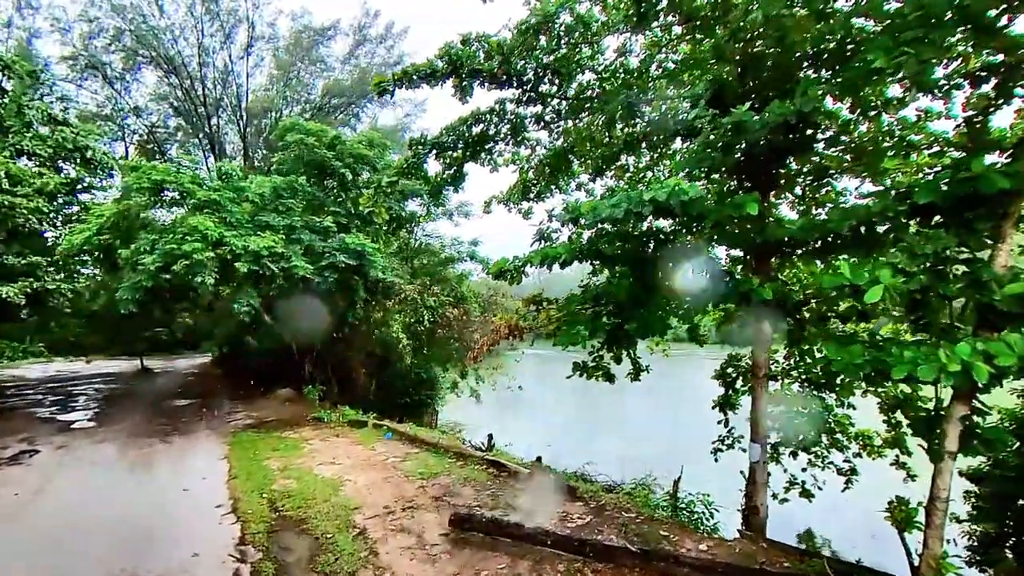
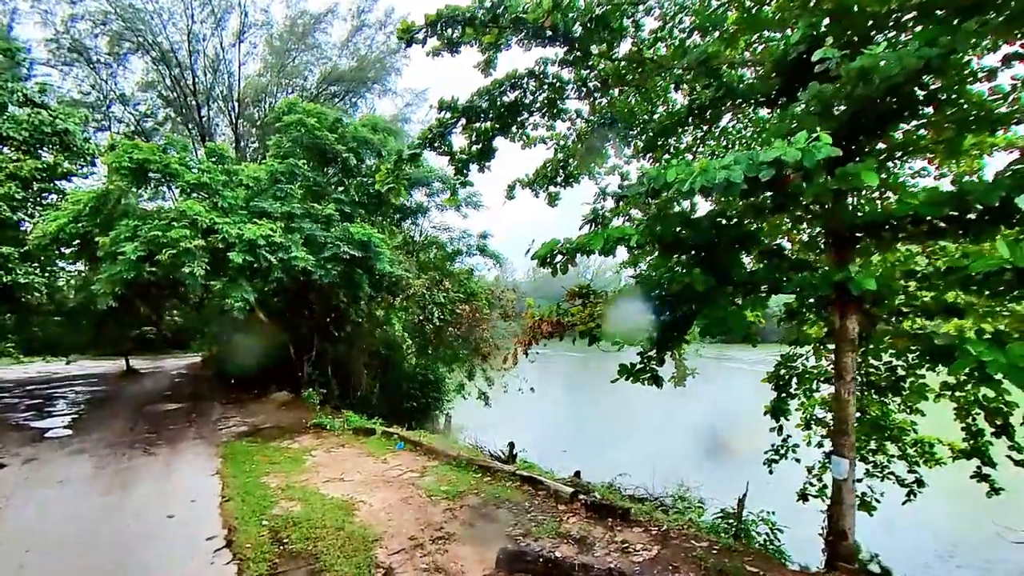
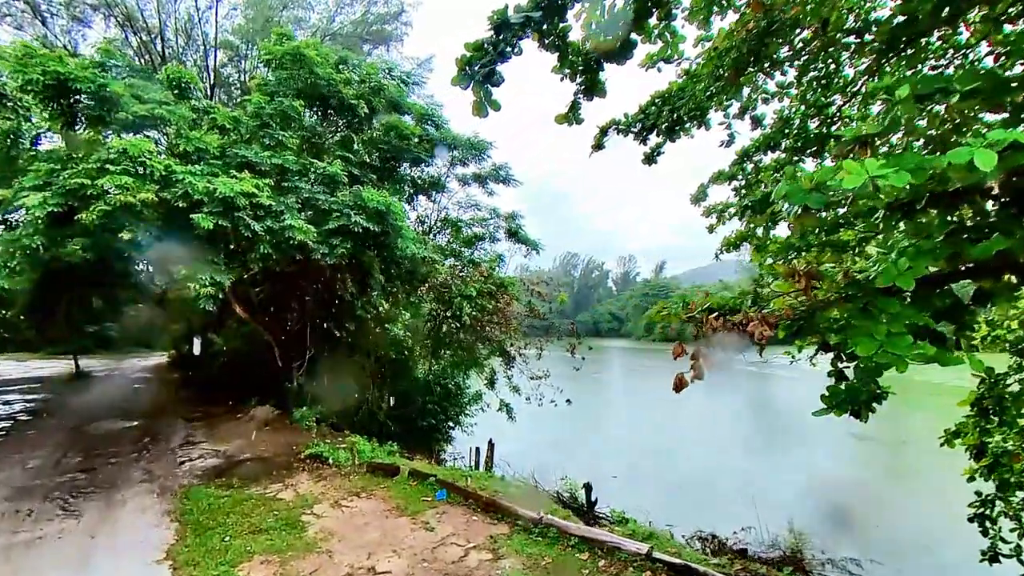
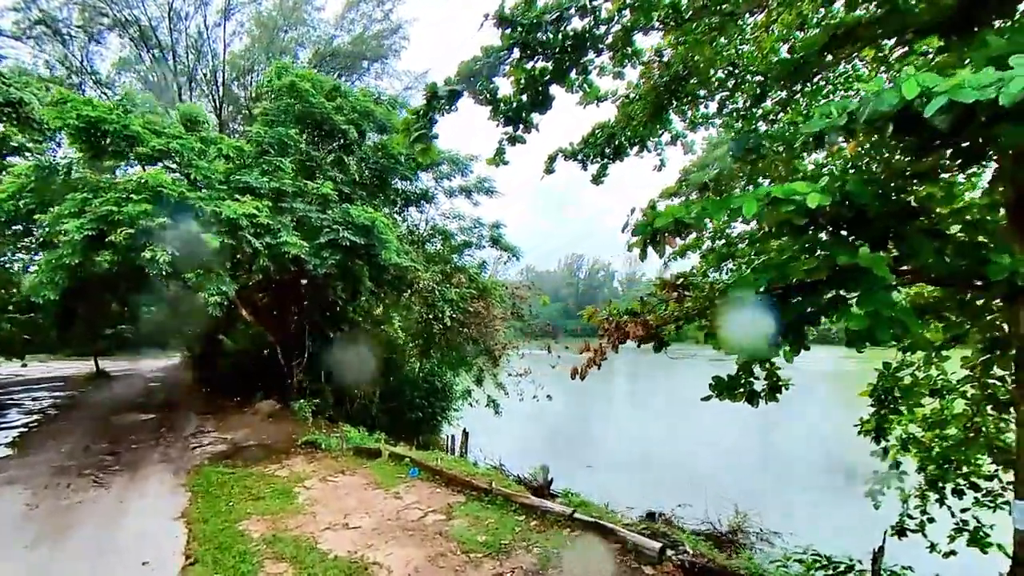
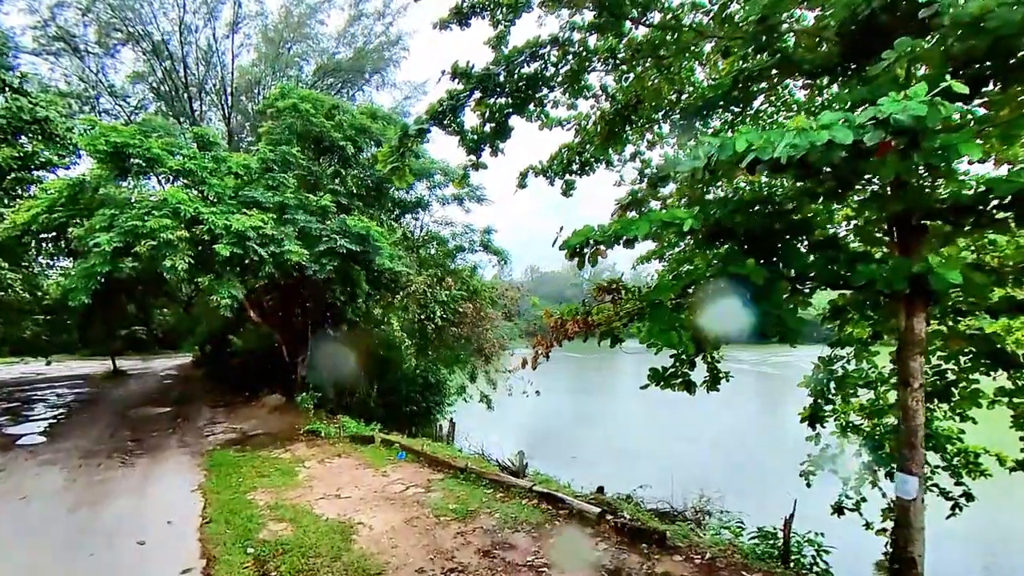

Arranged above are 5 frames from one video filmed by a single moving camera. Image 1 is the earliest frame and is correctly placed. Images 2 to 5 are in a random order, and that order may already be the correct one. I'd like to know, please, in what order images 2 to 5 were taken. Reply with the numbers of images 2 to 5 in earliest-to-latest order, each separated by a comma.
2, 5, 4, 3
